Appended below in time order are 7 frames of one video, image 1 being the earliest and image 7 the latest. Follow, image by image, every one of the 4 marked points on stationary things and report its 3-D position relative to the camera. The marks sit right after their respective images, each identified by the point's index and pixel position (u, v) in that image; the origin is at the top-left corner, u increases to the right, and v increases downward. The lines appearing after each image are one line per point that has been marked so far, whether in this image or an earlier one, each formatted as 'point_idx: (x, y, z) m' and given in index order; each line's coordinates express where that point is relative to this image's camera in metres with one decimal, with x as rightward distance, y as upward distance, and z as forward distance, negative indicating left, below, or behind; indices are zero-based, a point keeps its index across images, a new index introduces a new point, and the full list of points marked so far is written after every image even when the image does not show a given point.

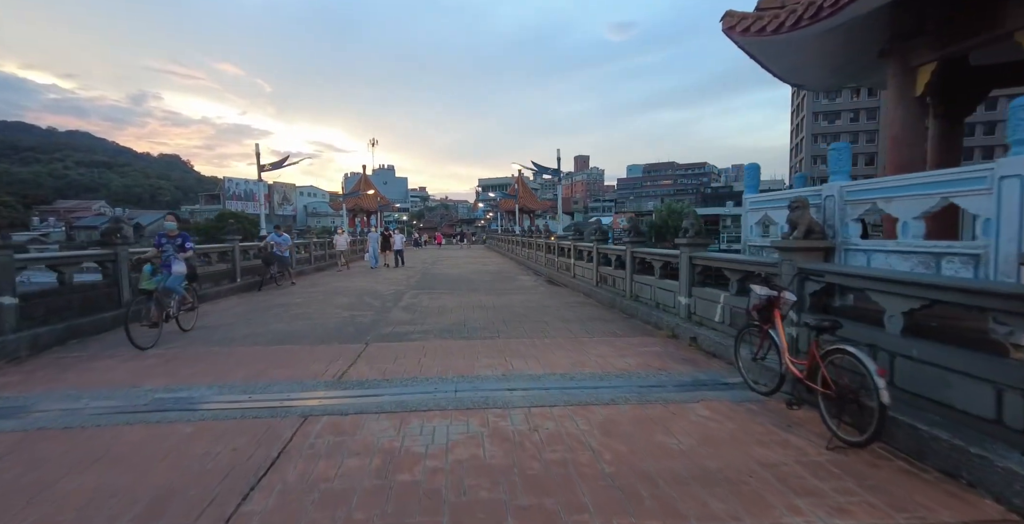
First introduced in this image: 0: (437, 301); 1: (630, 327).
0: (-1.6, -0.8, +8.9) m
1: (+1.8, -1.0, +6.6) m
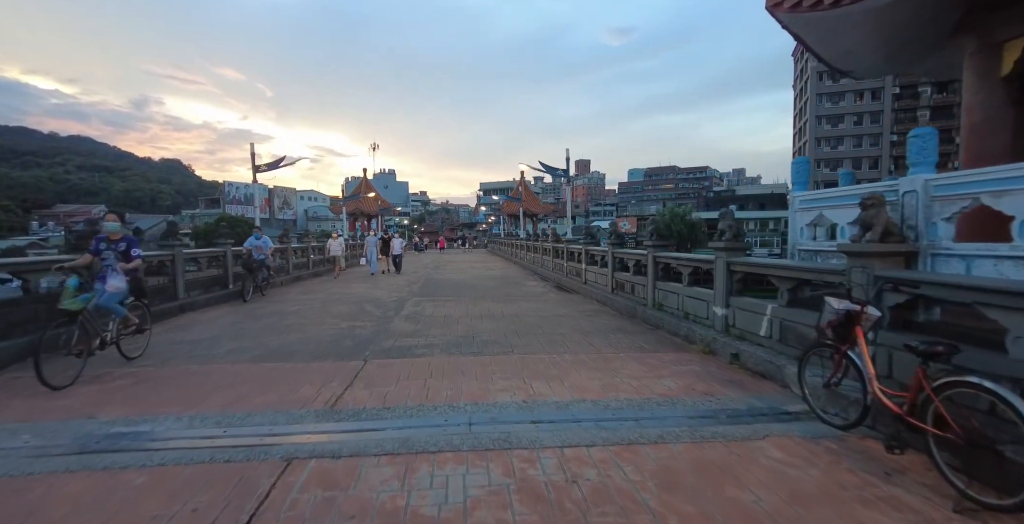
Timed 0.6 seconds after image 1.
0: (-1.4, -0.9, +8.3) m
1: (+2.0, -1.1, +6.0) m
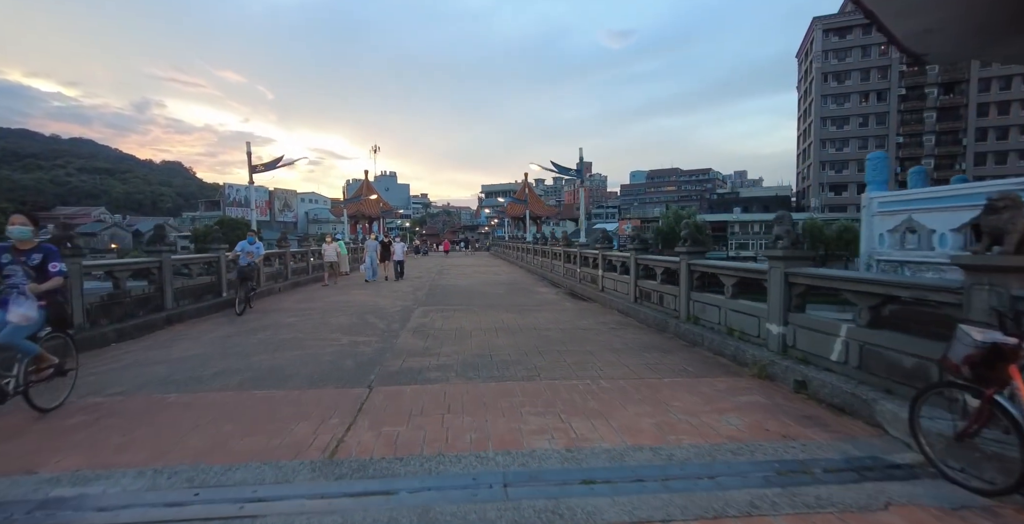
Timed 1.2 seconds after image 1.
0: (-1.1, -1.1, +7.6) m
1: (+2.3, -1.2, +5.3) m
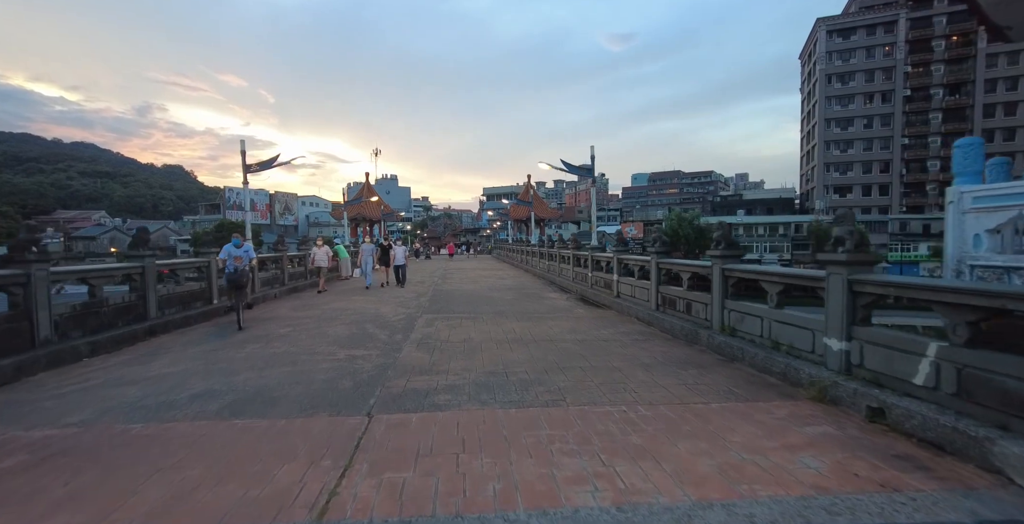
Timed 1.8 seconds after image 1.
0: (-0.9, -1.2, +6.9) m
1: (+2.5, -1.3, +4.6) m
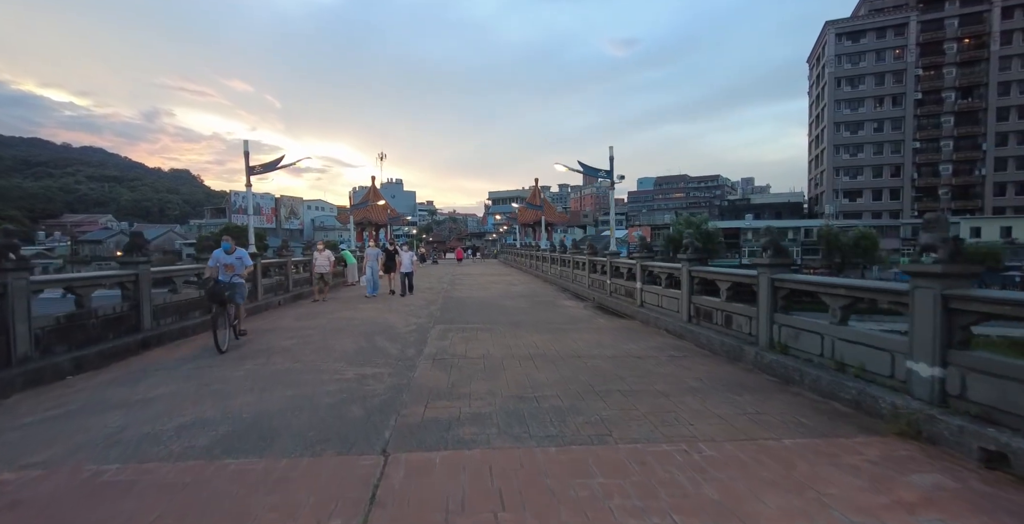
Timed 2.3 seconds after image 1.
0: (-0.5, -1.3, +6.4) m
1: (+2.8, -1.4, +4.0) m
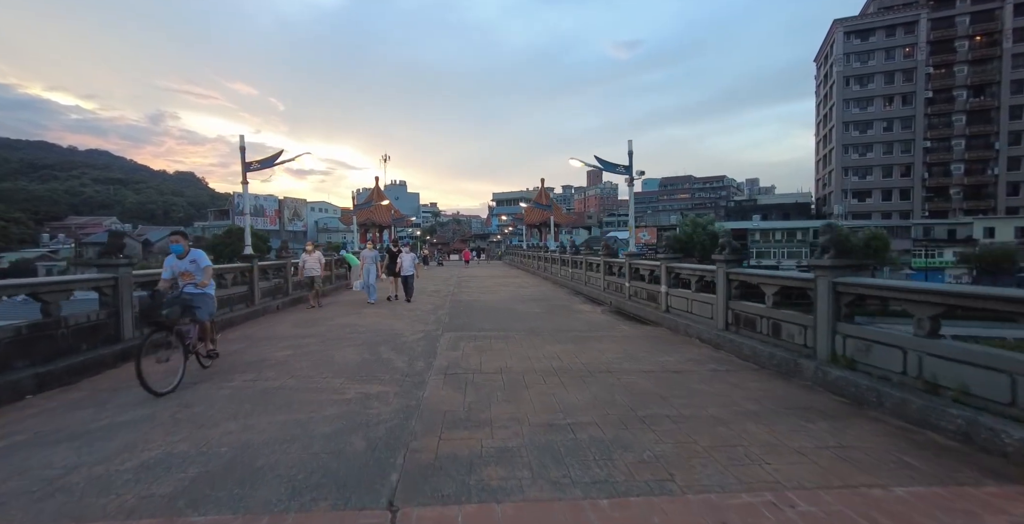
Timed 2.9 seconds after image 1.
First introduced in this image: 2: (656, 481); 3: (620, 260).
0: (-0.3, -1.3, +5.7) m
1: (+3.1, -1.4, +3.3) m
2: (+0.9, -1.4, +2.8) m
3: (+2.9, +0.1, +11.6) m
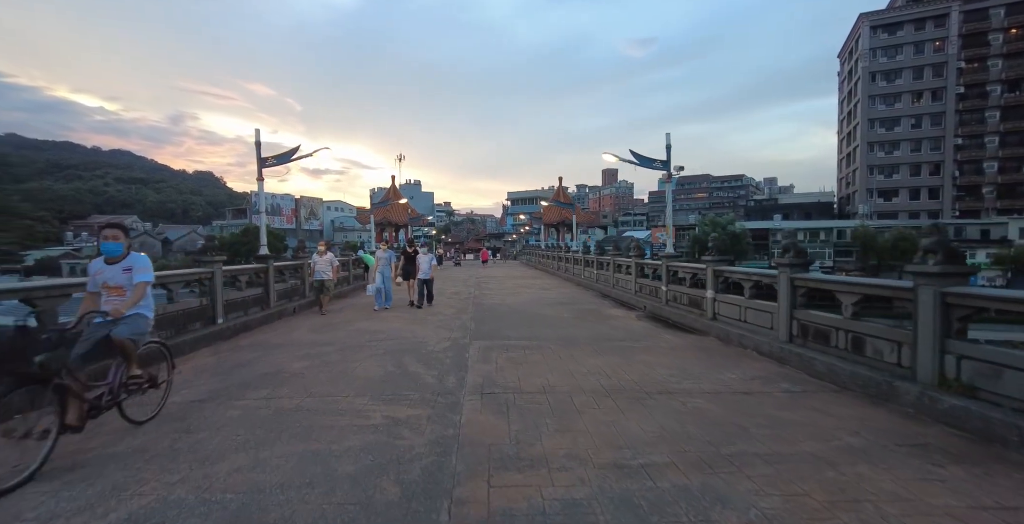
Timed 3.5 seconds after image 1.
0: (+0.2, -1.3, +5.0) m
1: (+3.5, -1.5, +2.6) m
2: (+1.4, -1.5, +2.2) m
3: (+3.6, 0.0, +10.9) m
